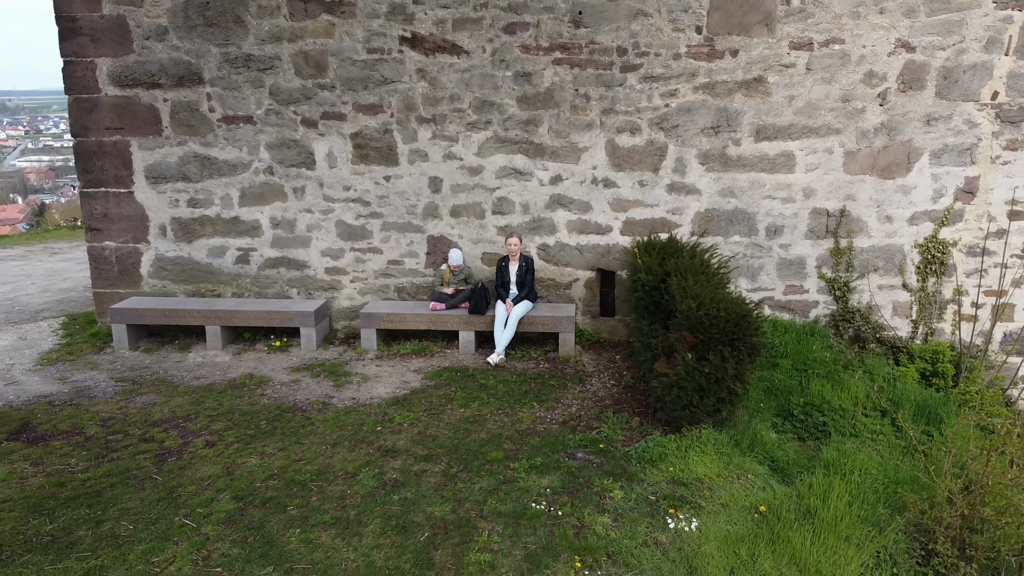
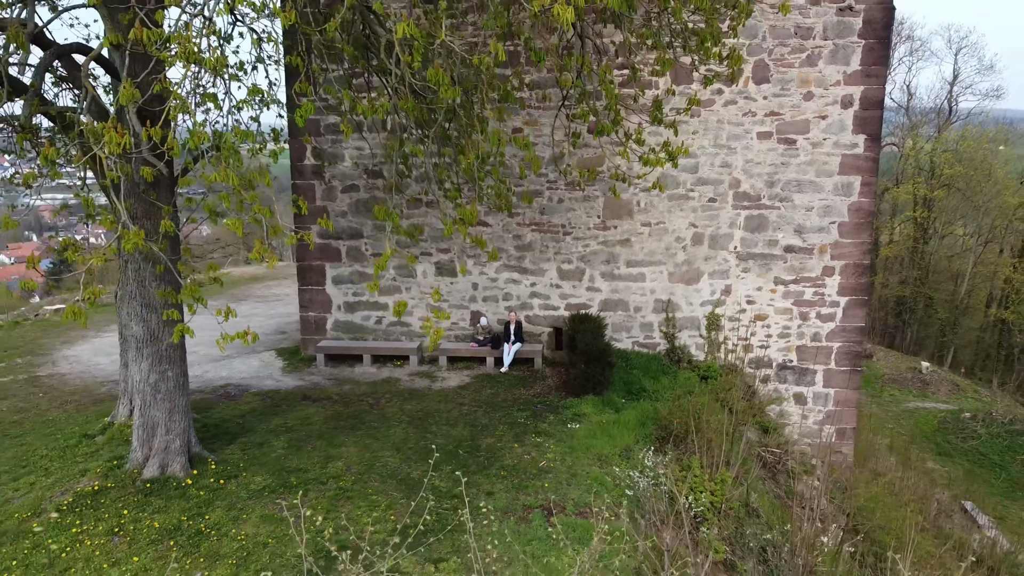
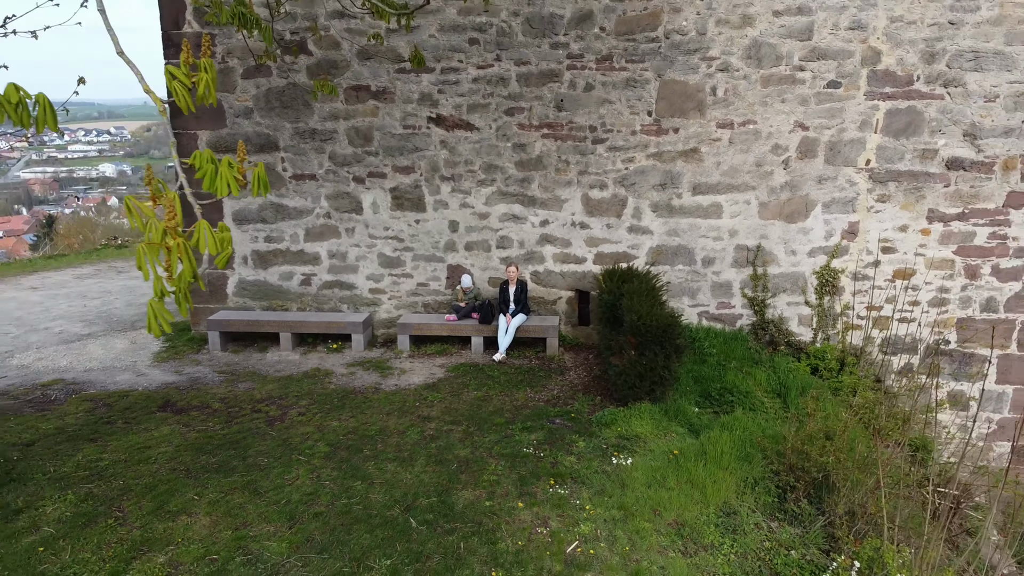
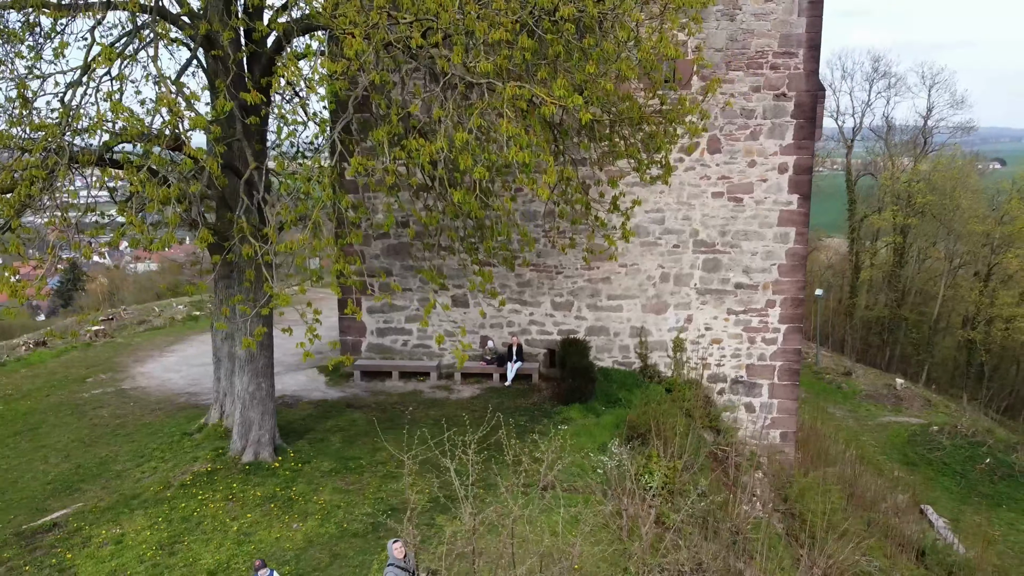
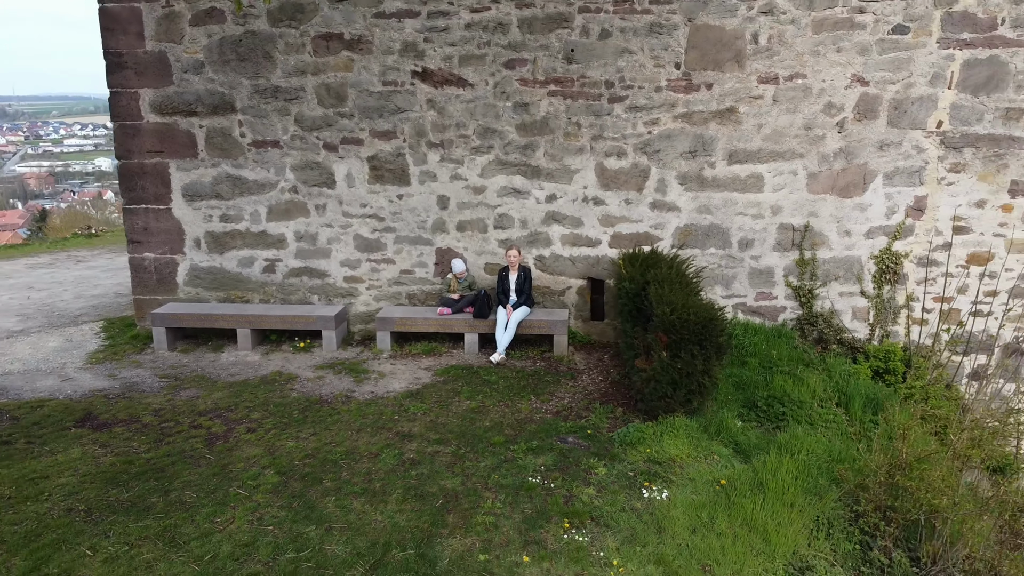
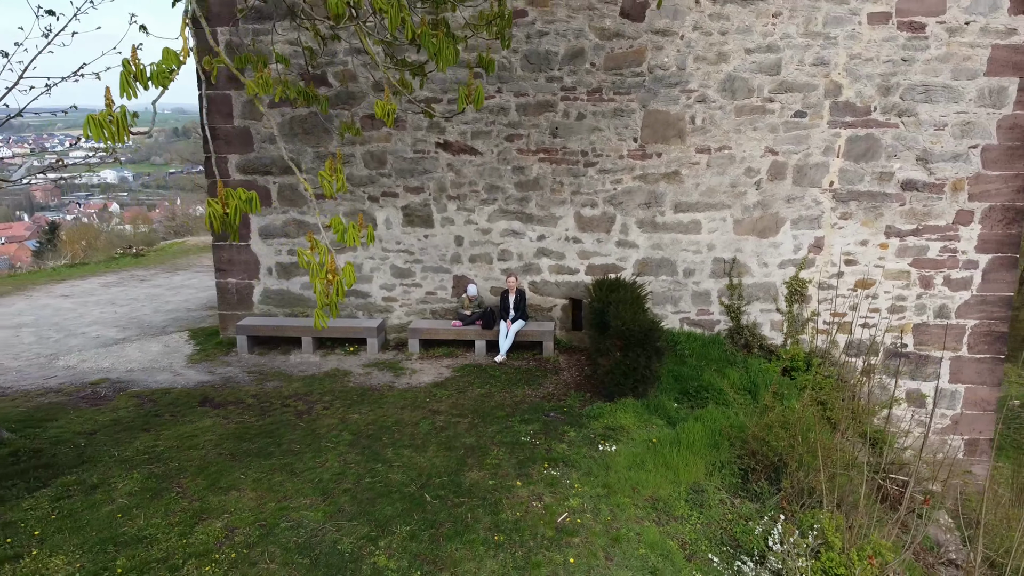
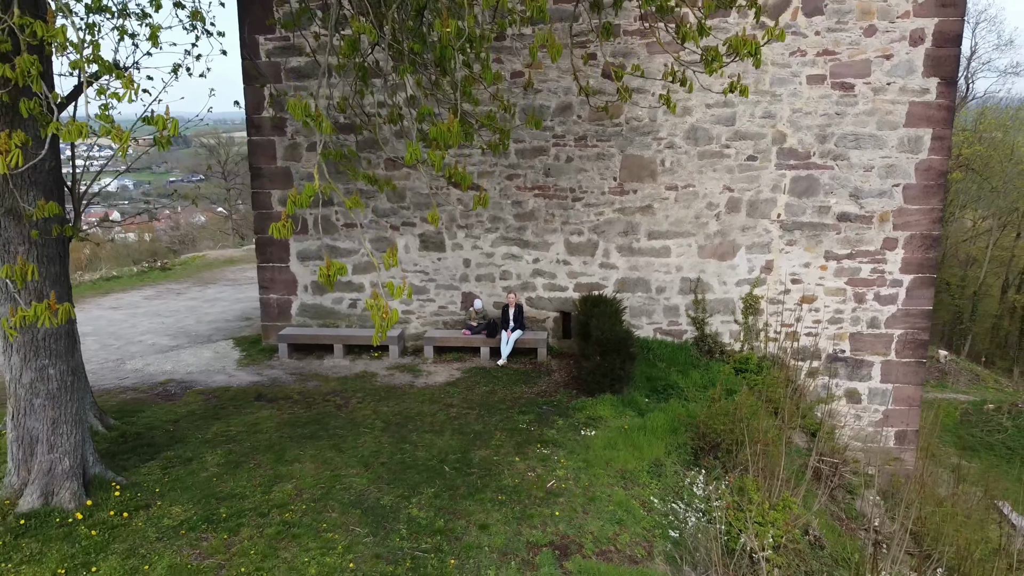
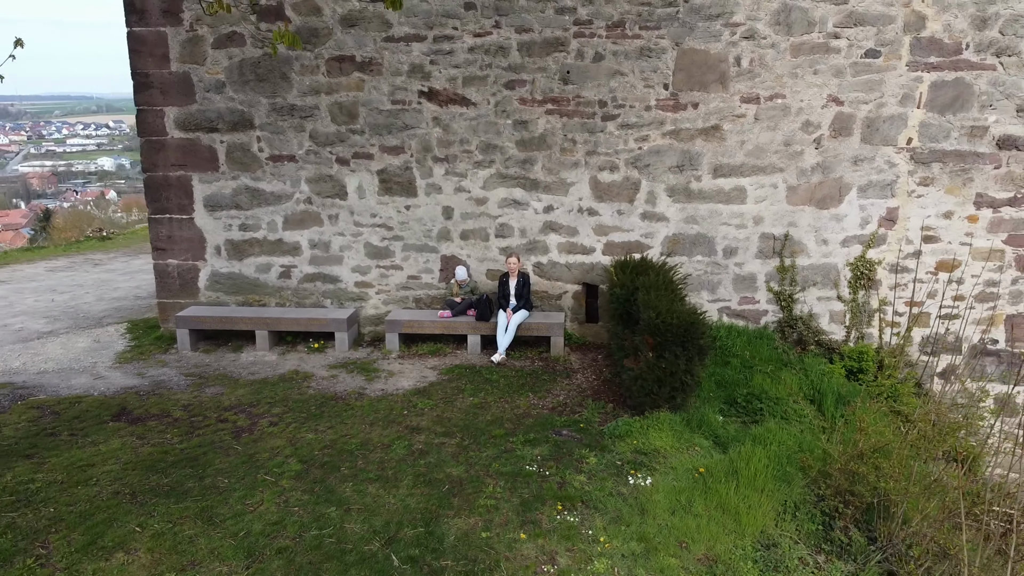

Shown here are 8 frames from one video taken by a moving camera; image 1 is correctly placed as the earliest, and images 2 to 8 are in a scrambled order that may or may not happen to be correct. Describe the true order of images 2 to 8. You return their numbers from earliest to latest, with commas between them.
5, 8, 3, 6, 7, 2, 4
